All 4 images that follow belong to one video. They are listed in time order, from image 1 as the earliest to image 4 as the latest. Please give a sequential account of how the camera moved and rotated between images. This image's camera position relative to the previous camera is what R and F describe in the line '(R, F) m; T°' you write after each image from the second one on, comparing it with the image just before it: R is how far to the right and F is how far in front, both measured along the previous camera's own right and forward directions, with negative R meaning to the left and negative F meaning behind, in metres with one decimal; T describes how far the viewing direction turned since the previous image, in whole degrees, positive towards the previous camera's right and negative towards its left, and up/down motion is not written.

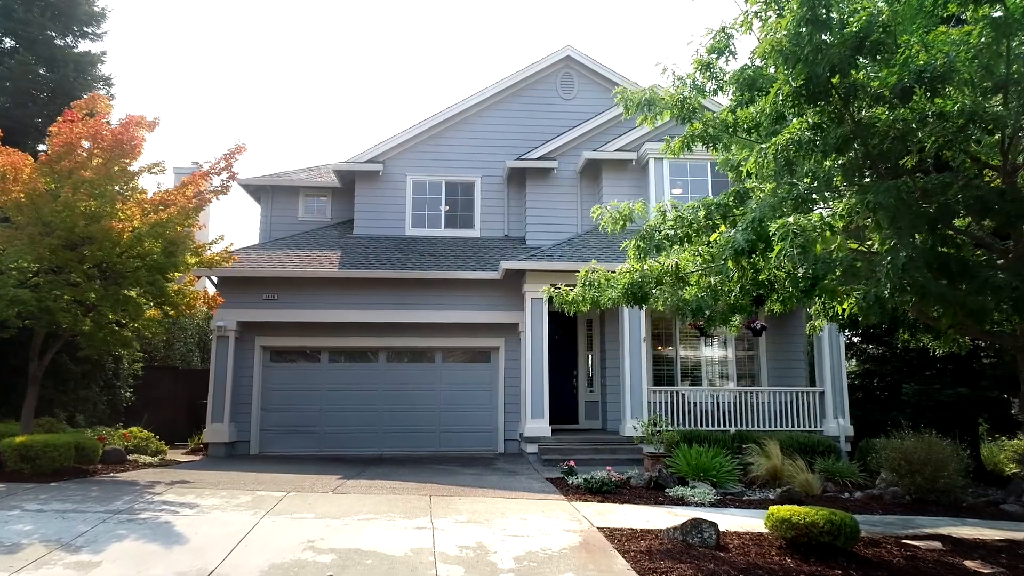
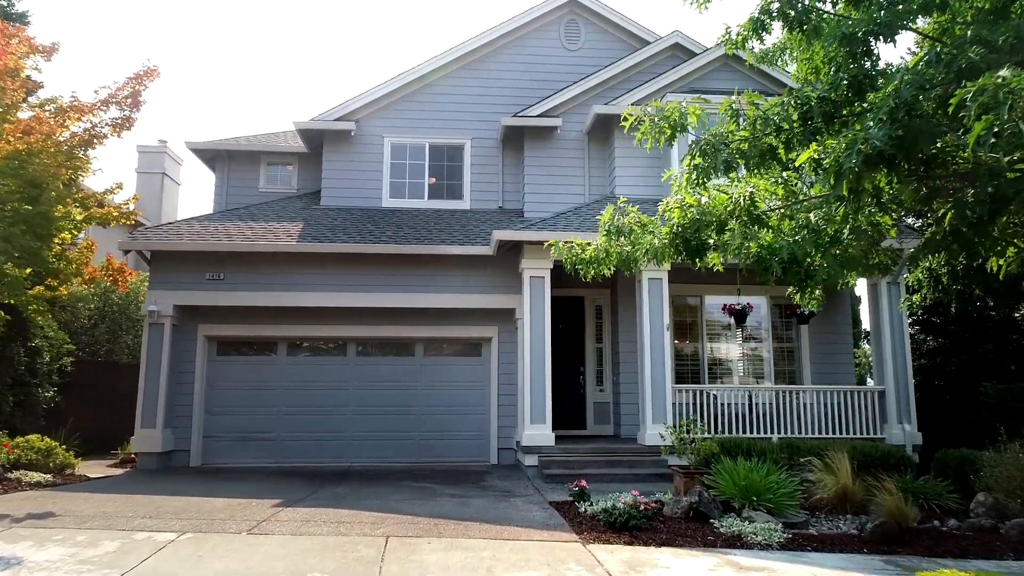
(0.0, +2.4) m; 0°
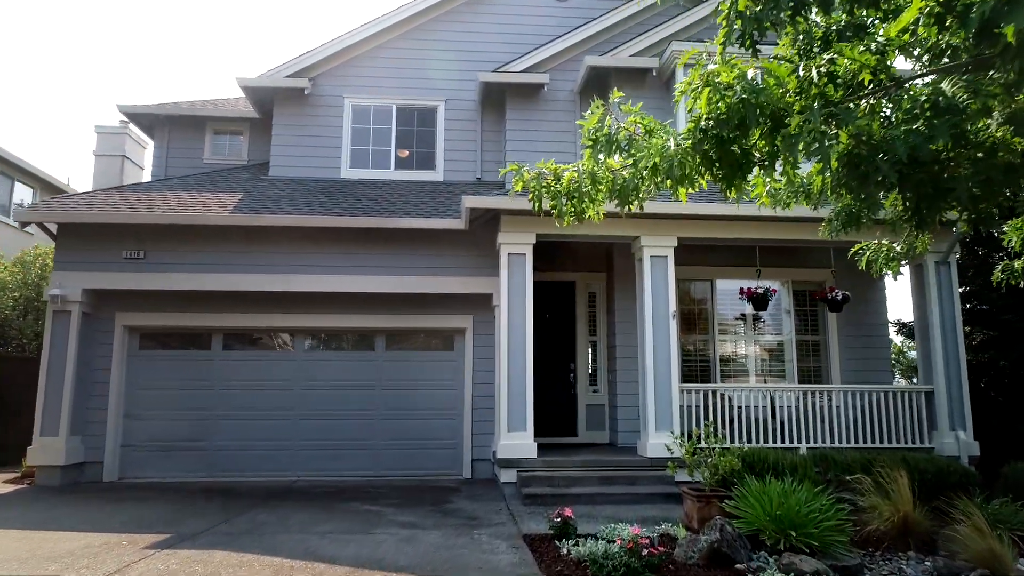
(+0.3, +1.8) m; 0°
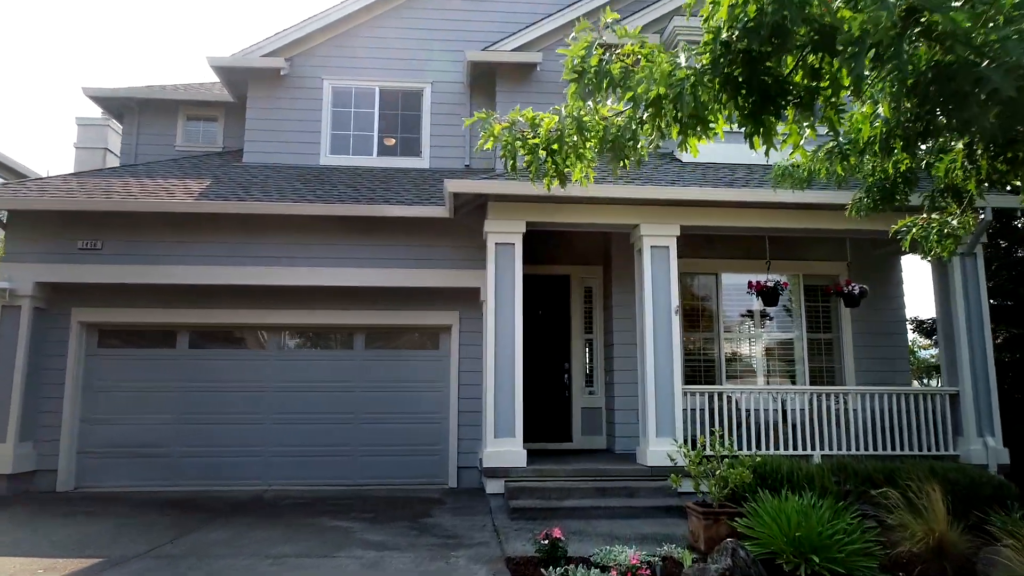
(+0.1, +0.8) m; 0°
